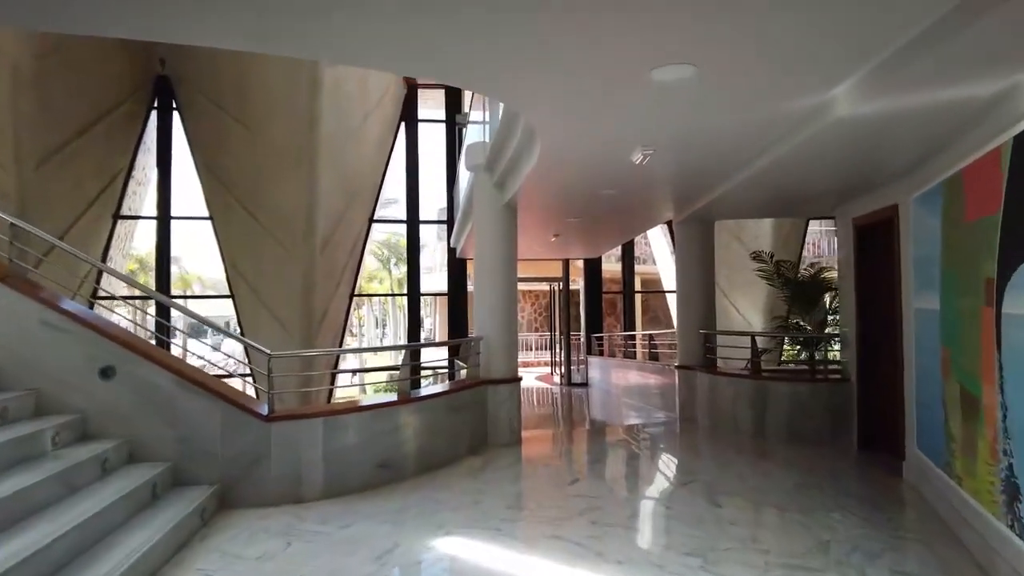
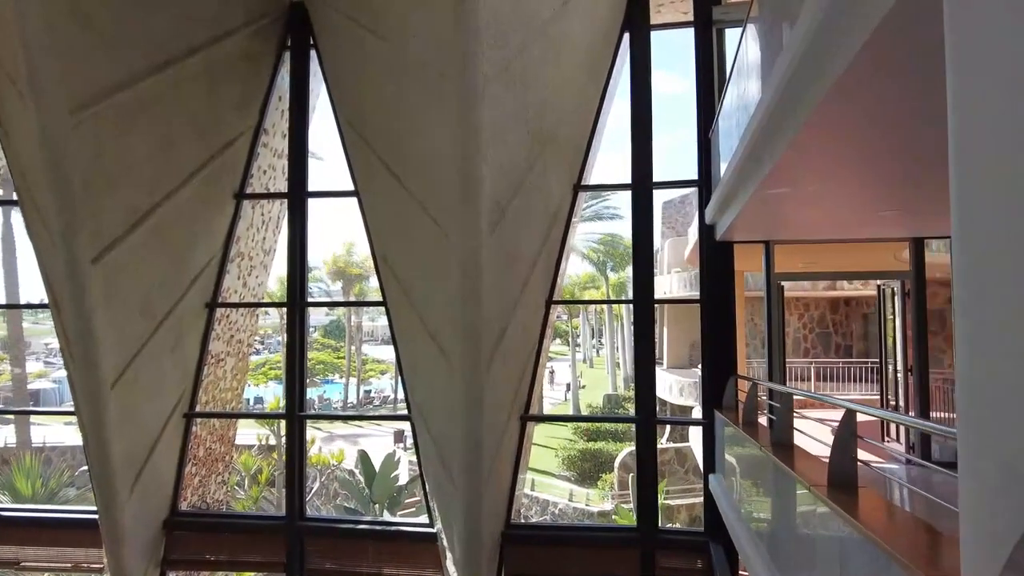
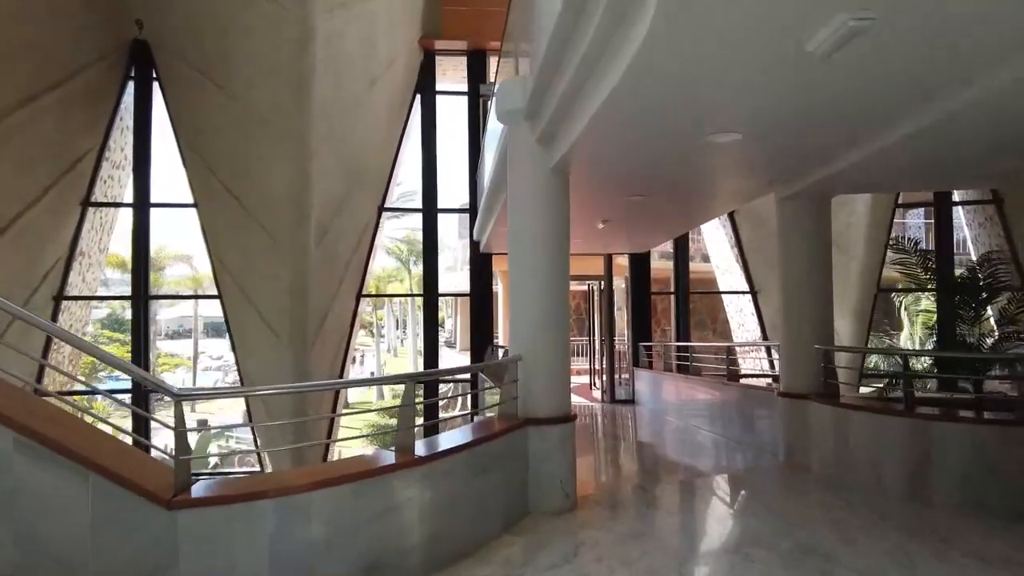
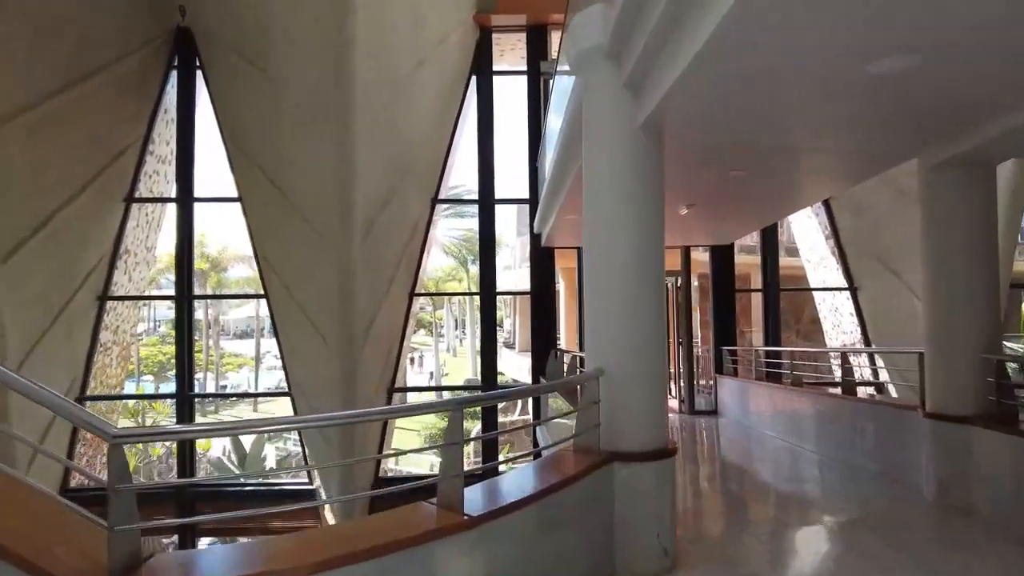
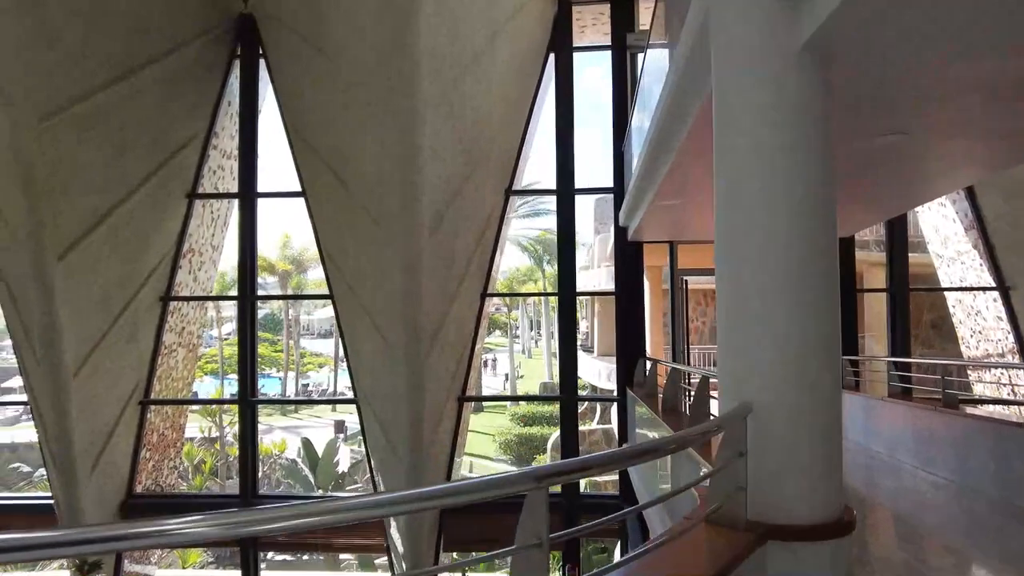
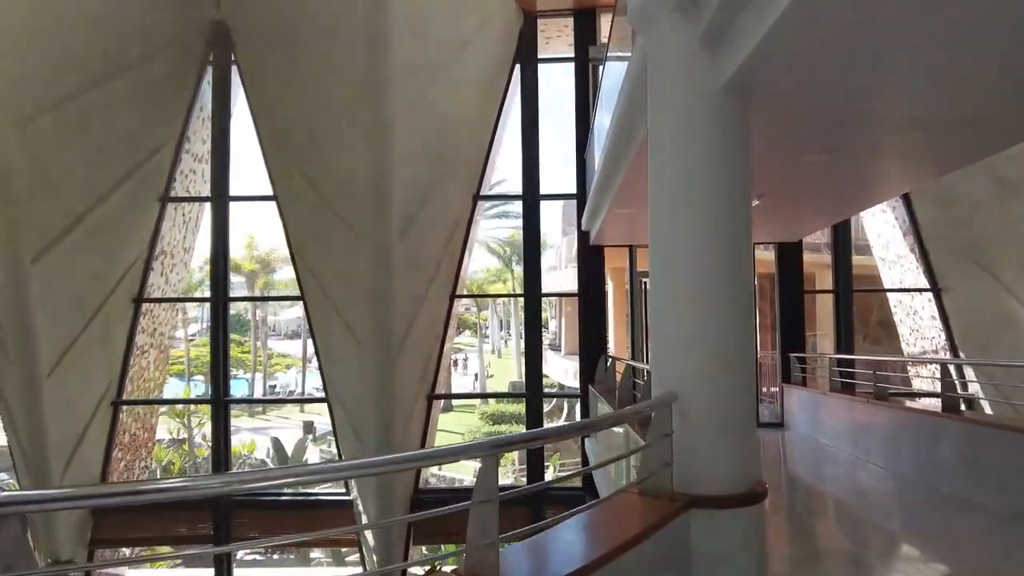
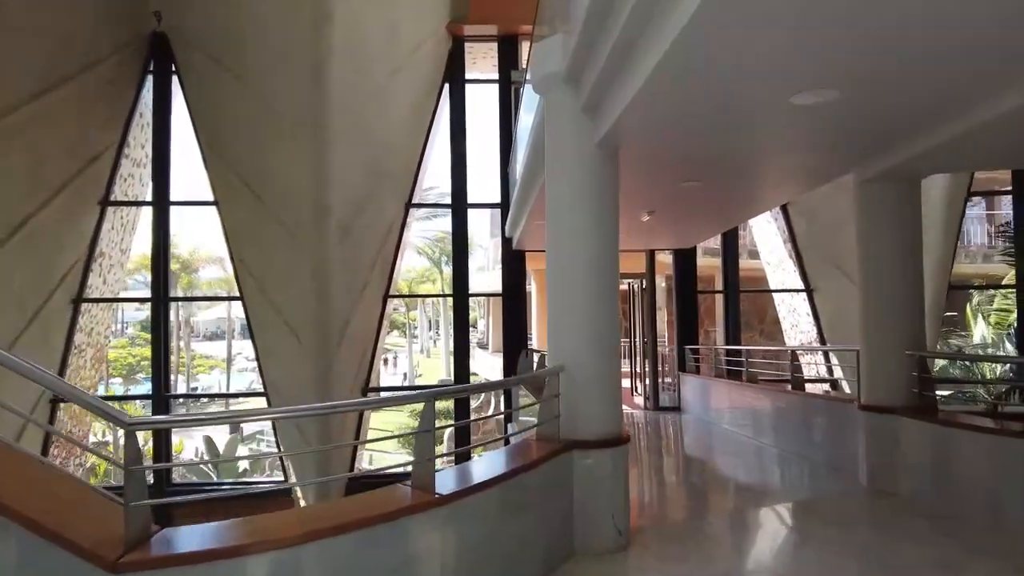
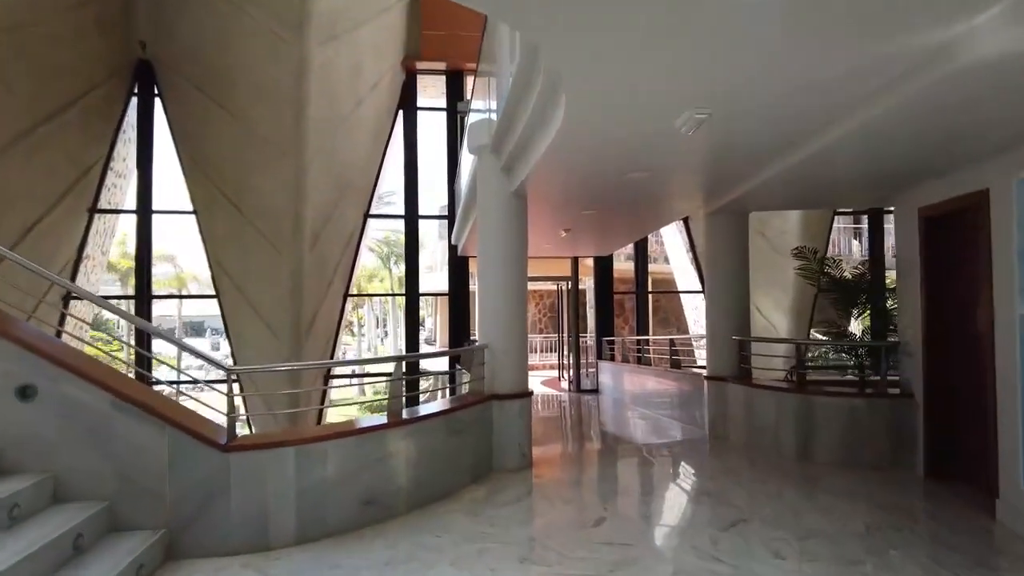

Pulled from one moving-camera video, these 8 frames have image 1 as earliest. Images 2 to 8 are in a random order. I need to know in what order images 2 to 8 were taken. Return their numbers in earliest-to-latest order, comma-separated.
8, 3, 7, 4, 6, 5, 2
